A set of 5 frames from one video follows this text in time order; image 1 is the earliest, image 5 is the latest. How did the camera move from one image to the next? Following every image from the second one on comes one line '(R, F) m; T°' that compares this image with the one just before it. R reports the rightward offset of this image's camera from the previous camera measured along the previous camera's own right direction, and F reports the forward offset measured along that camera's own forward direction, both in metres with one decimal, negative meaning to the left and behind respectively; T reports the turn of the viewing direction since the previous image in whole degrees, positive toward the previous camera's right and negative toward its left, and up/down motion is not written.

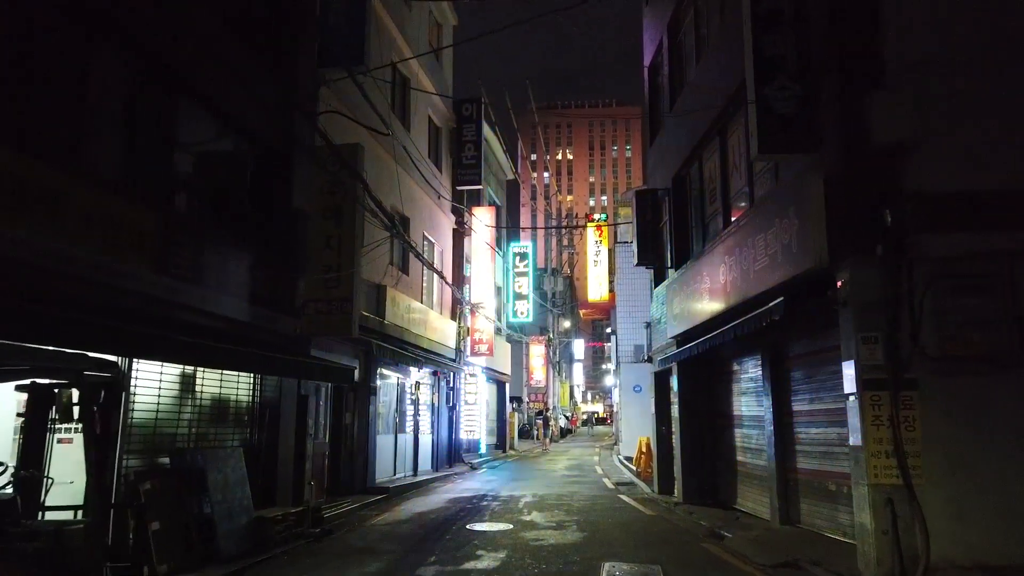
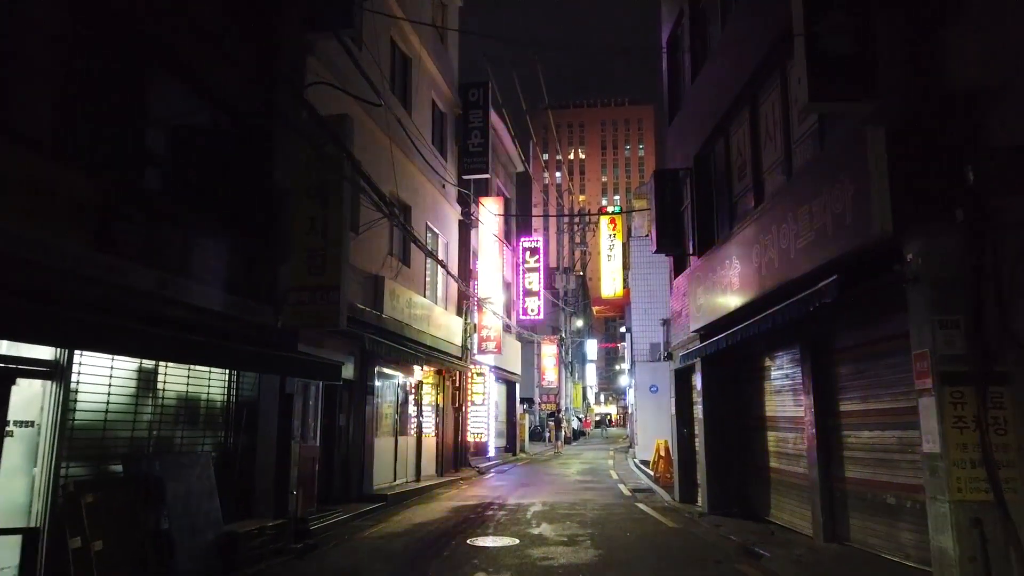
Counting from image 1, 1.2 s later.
(+0.1, +1.1) m; -1°
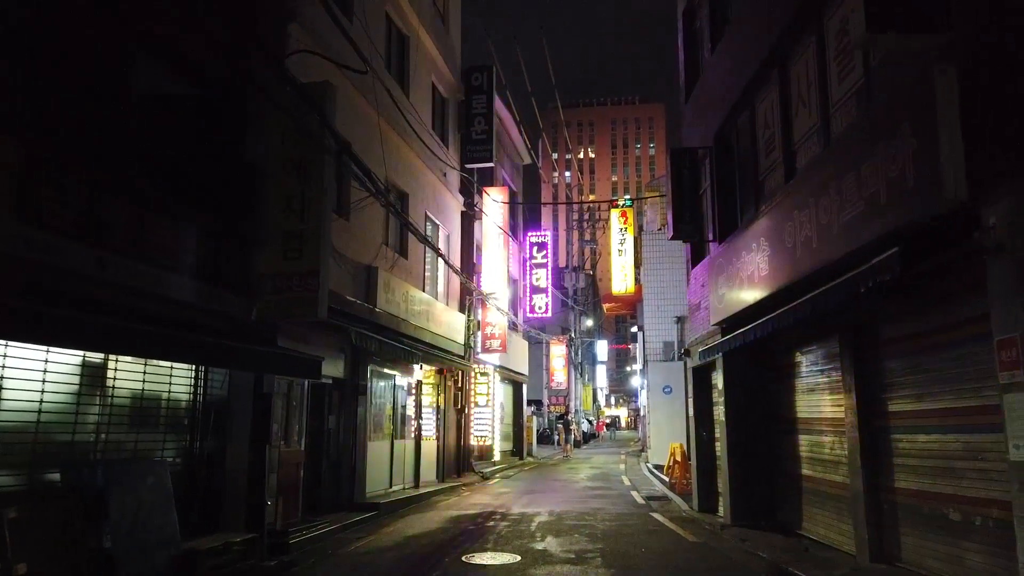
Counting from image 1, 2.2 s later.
(+0.1, +1.0) m; -1°
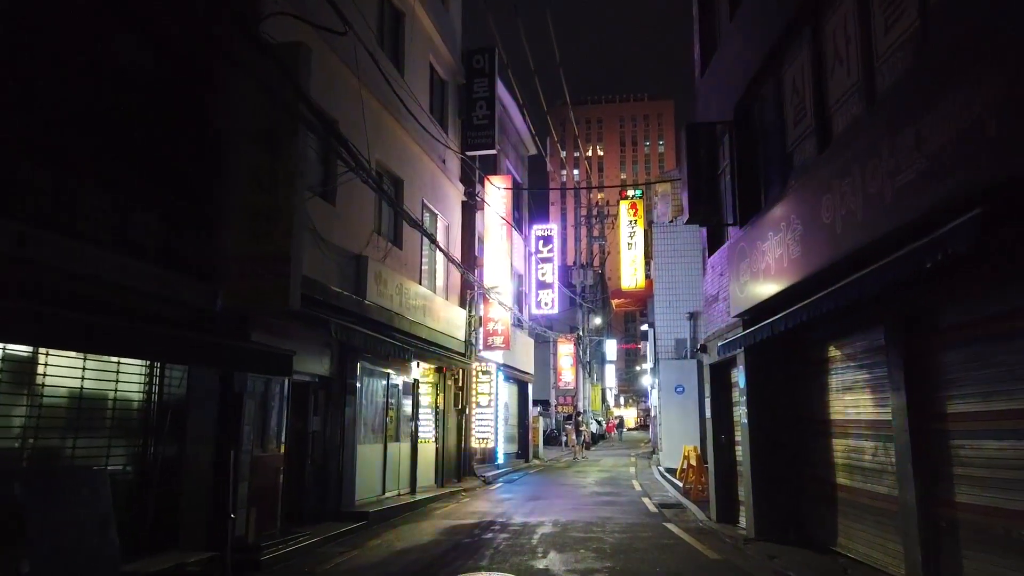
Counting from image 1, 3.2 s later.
(+0.1, +1.0) m; -1°
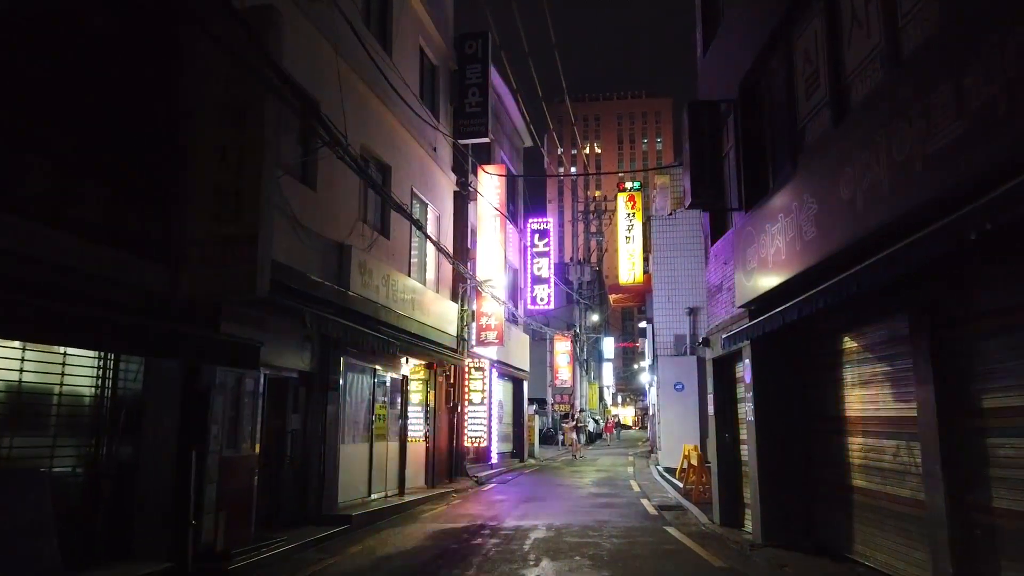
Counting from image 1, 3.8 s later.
(+0.1, +0.6) m; 0°
